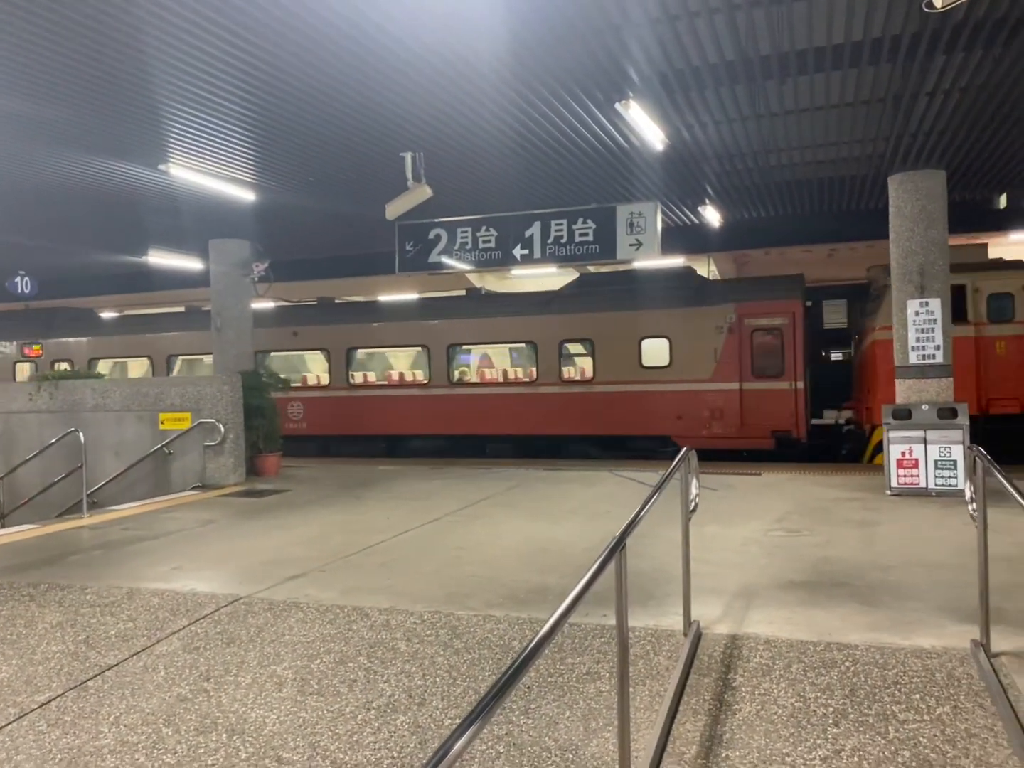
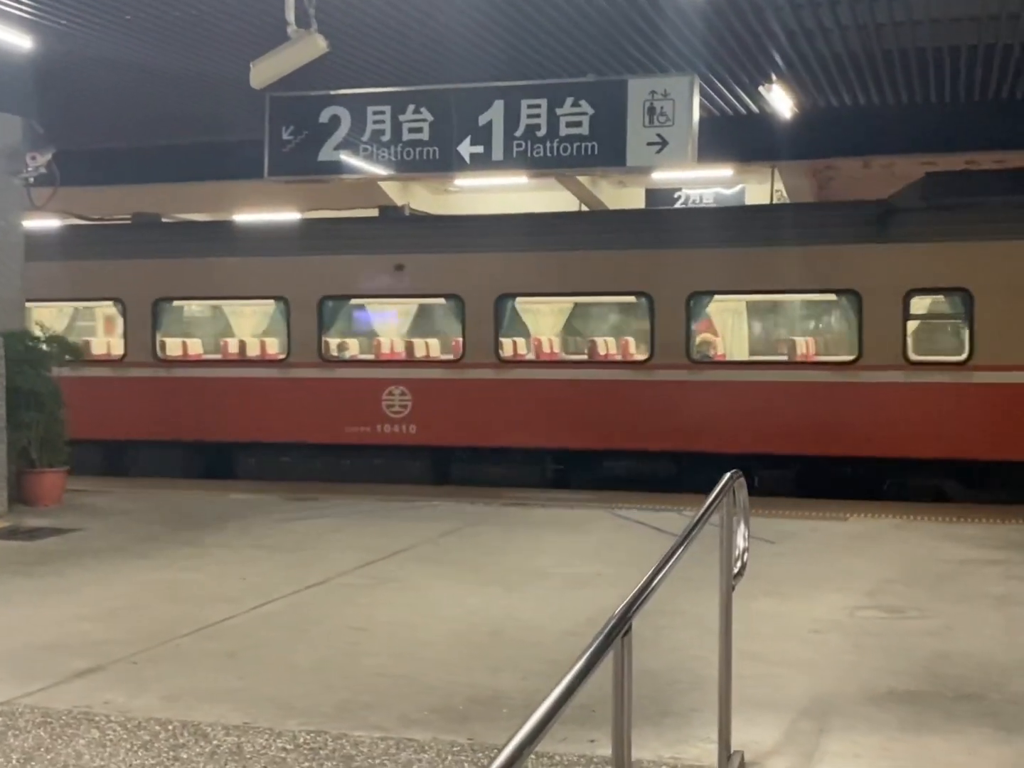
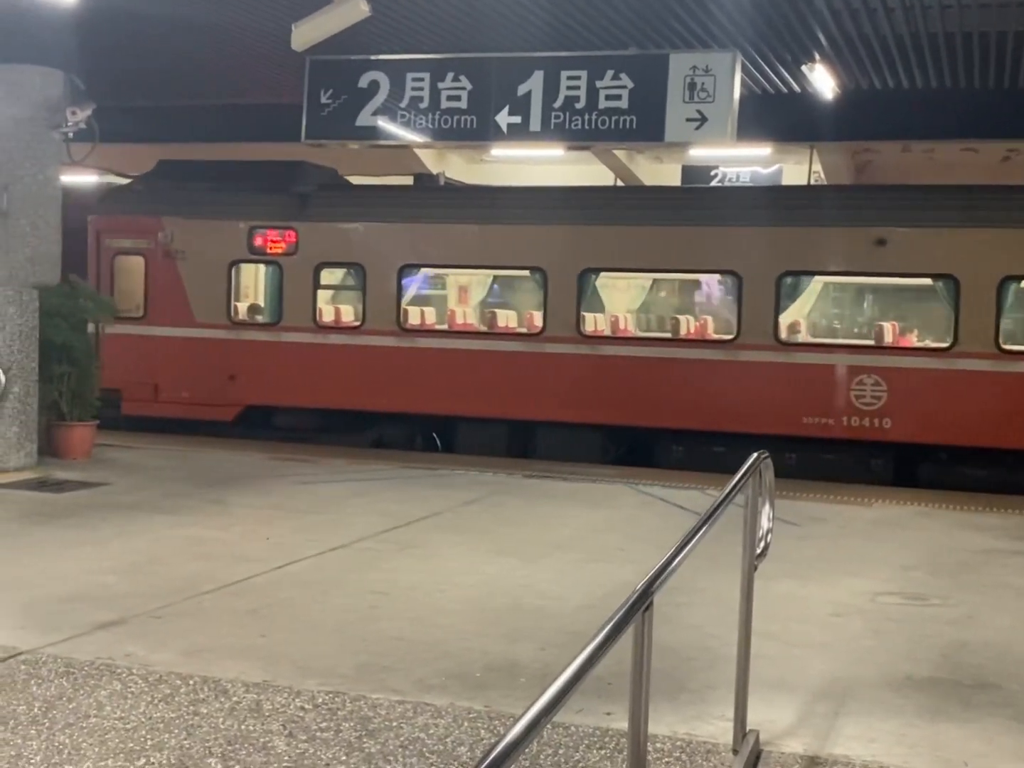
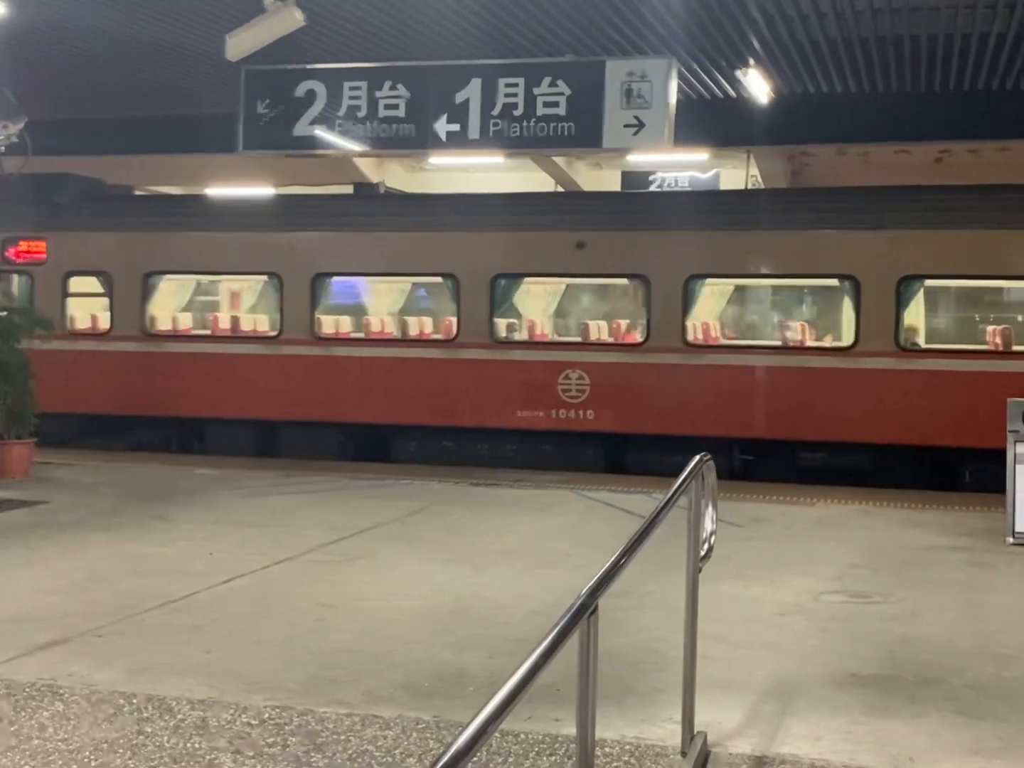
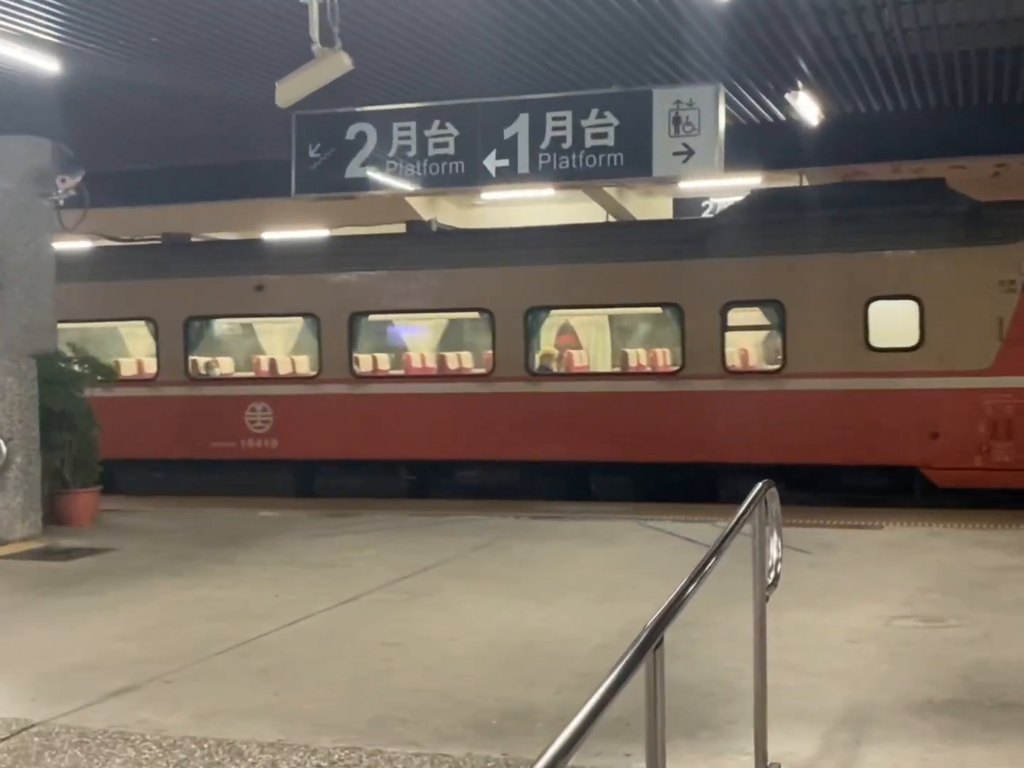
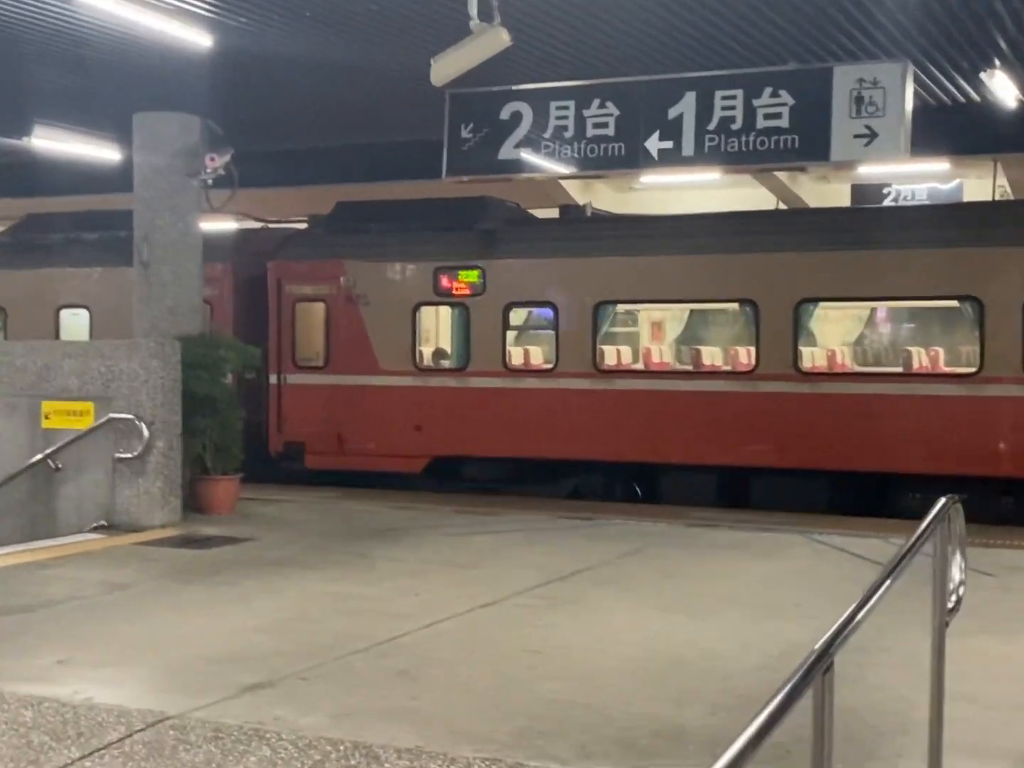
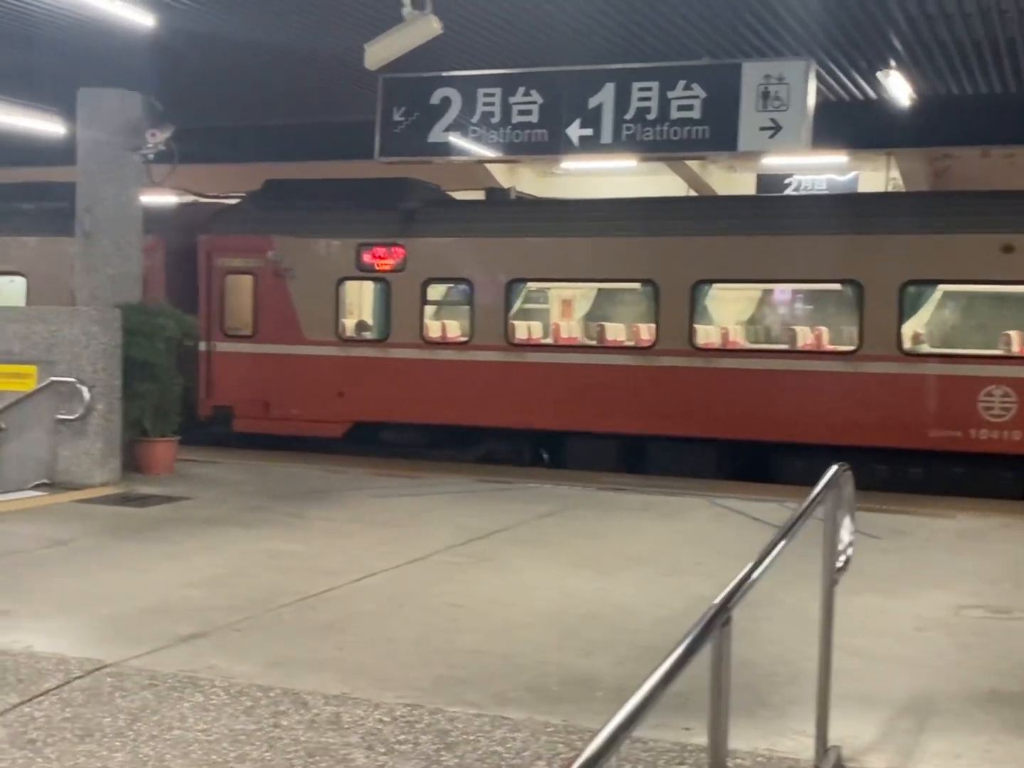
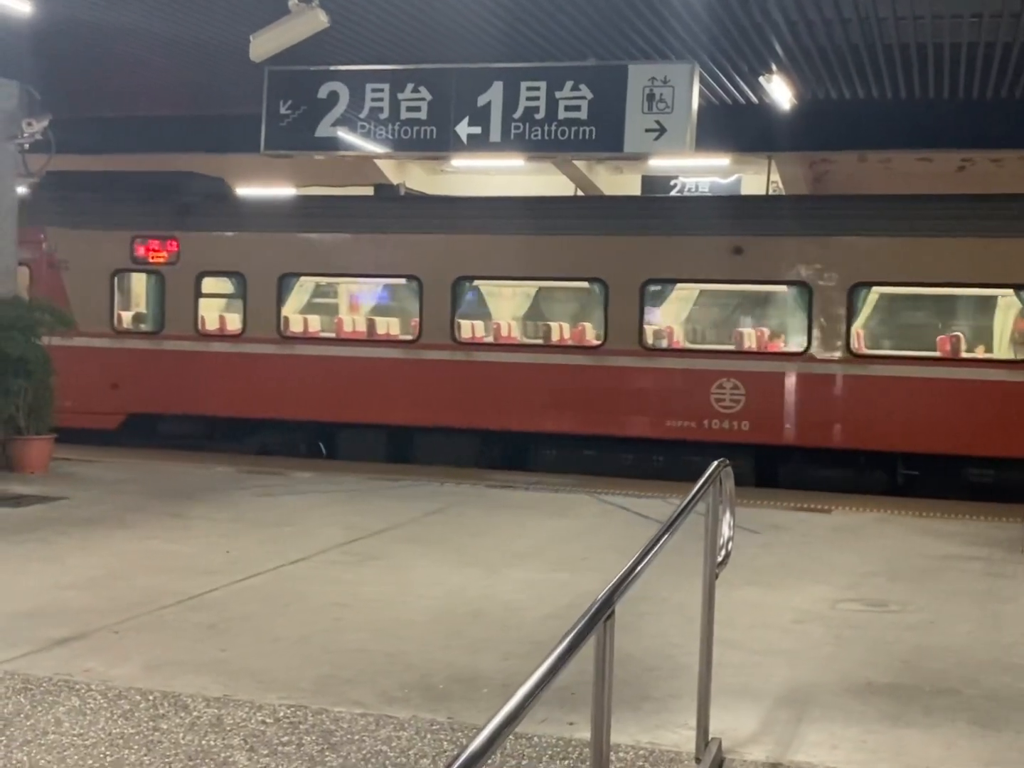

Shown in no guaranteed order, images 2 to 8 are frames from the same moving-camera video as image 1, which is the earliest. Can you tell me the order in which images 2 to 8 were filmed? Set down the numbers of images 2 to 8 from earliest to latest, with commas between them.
5, 2, 4, 8, 3, 7, 6
